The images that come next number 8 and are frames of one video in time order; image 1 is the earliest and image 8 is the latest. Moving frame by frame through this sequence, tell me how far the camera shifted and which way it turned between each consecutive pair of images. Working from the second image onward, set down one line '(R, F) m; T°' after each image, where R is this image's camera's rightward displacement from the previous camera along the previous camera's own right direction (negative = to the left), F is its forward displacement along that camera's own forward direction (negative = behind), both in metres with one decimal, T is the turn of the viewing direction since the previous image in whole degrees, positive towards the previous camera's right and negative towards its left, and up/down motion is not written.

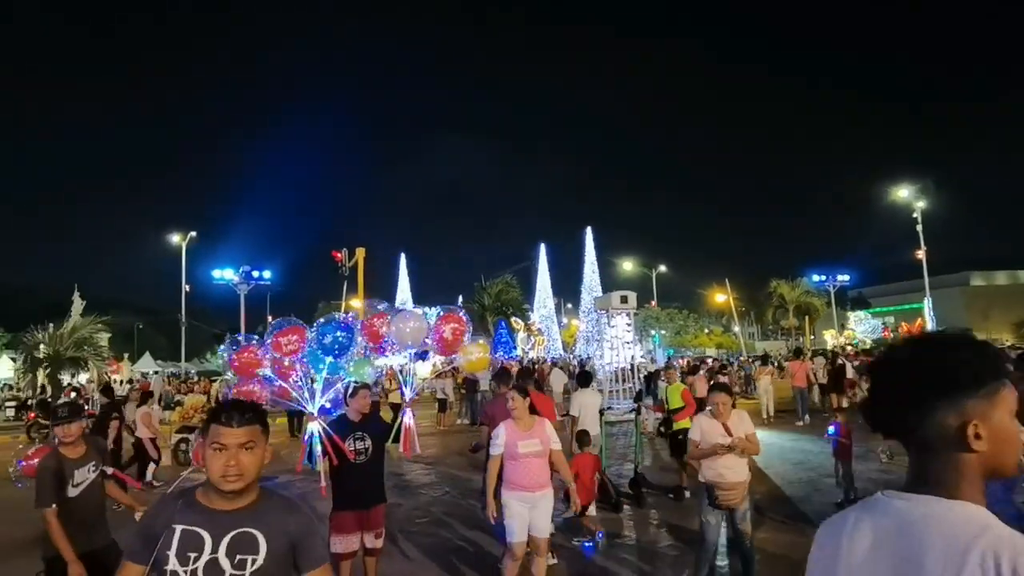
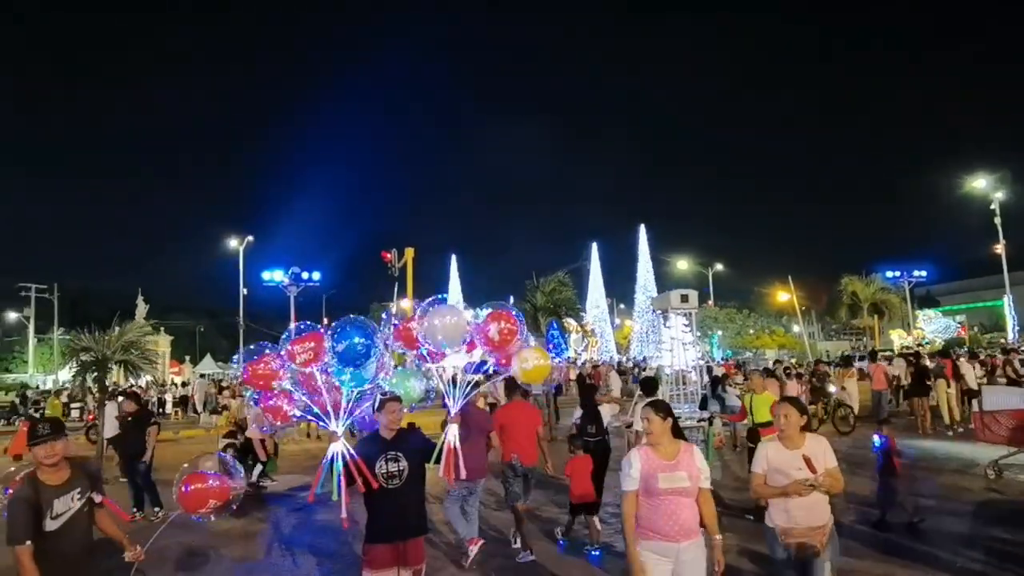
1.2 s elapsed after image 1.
(-0.1, +0.9) m; -4°
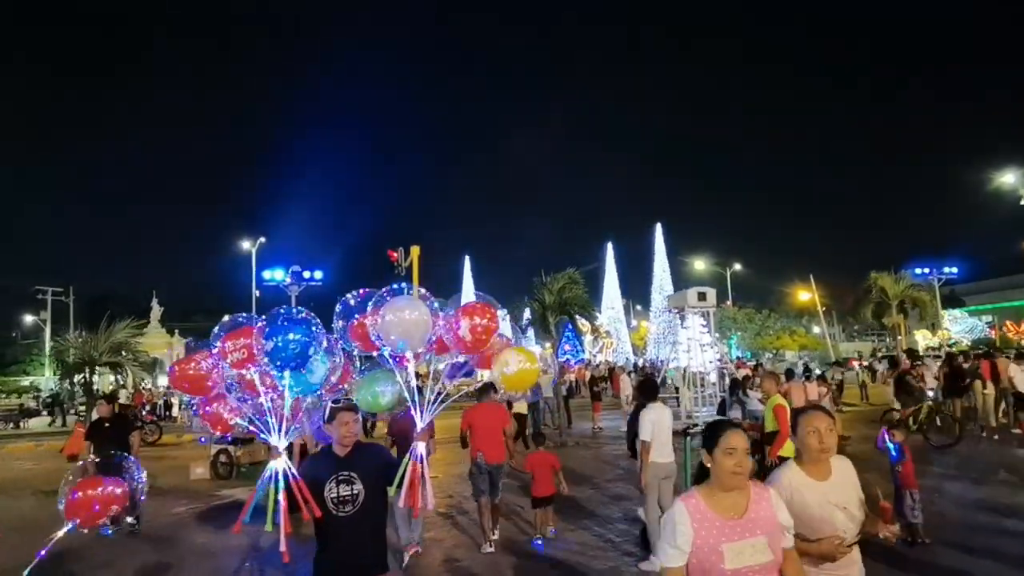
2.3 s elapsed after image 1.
(+0.3, +1.0) m; -1°
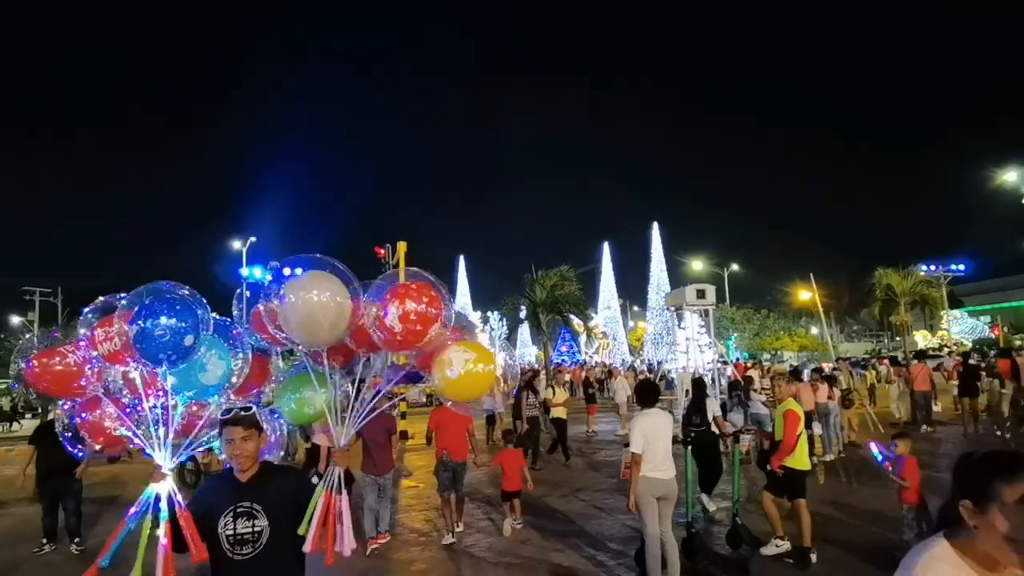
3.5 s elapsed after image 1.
(+0.2, +1.1) m; 0°
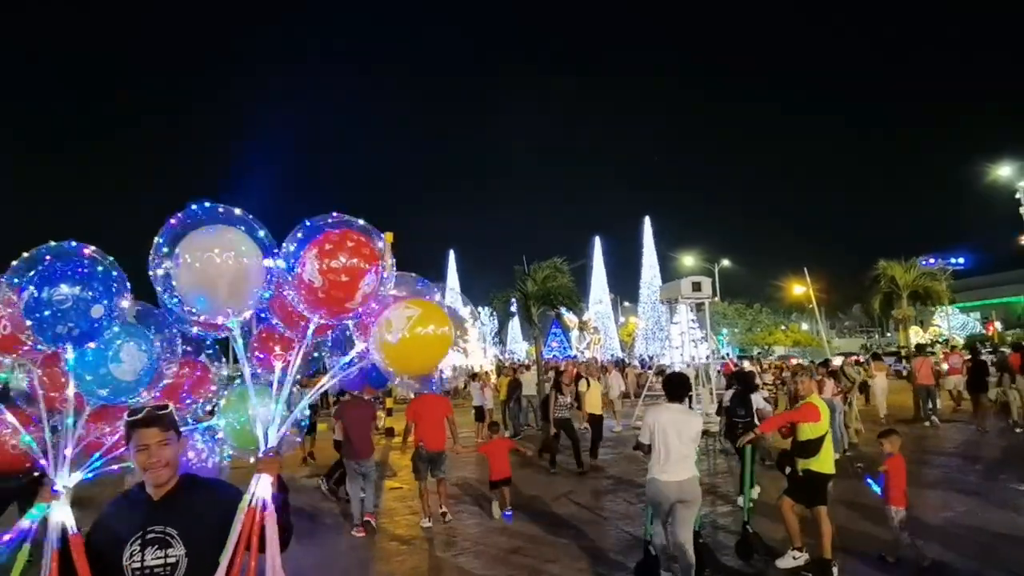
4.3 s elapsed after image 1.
(0.0, +0.8) m; +1°
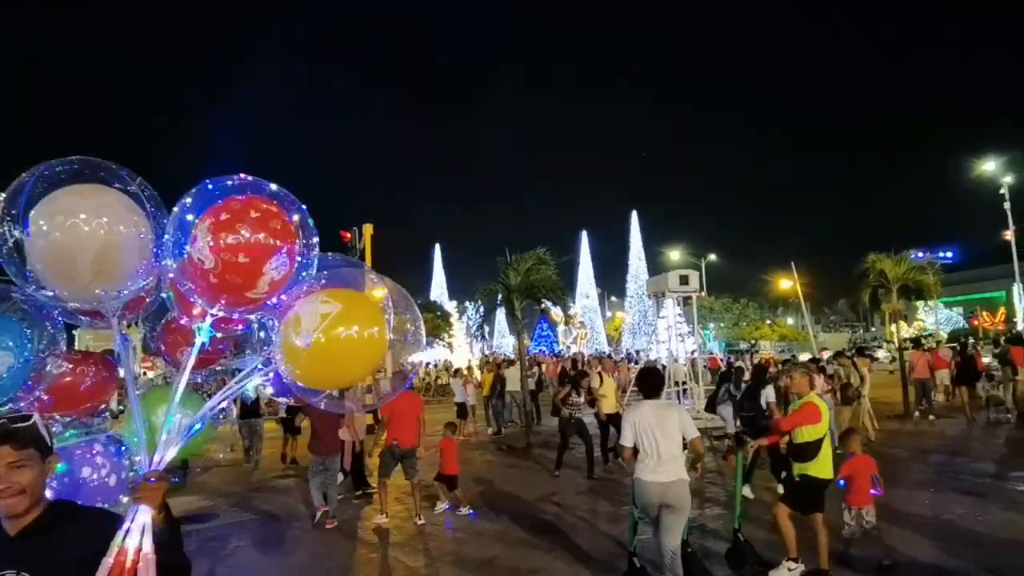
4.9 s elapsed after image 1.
(+0.1, +0.6) m; +1°
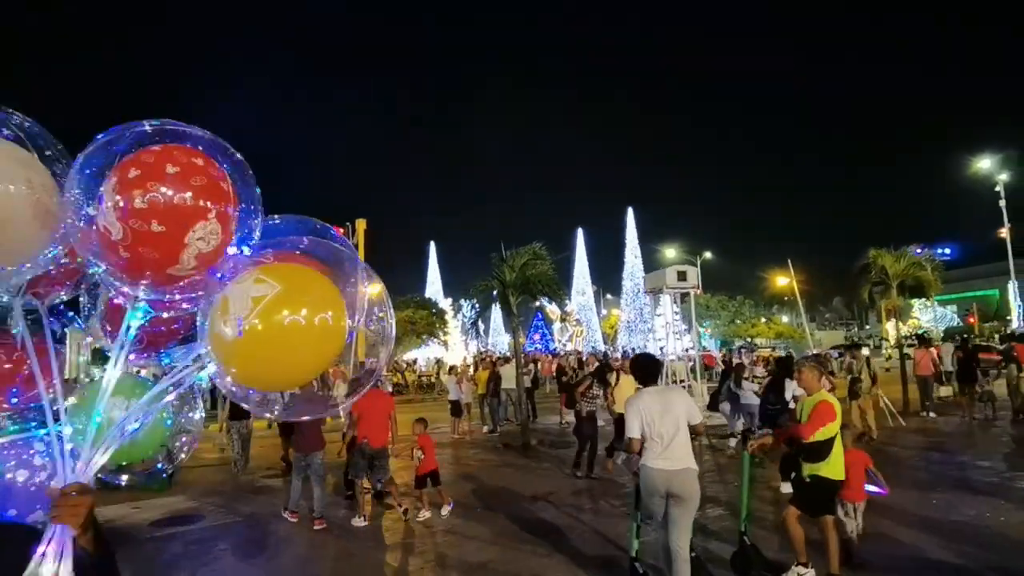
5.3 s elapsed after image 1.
(0.0, +0.3) m; 0°
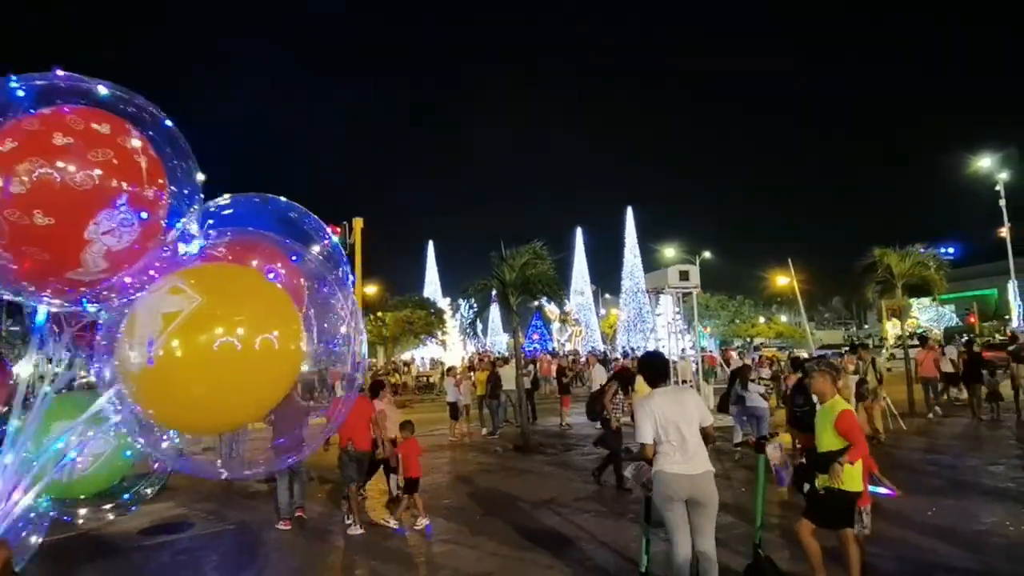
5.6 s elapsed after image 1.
(0.0, +0.3) m; 0°
